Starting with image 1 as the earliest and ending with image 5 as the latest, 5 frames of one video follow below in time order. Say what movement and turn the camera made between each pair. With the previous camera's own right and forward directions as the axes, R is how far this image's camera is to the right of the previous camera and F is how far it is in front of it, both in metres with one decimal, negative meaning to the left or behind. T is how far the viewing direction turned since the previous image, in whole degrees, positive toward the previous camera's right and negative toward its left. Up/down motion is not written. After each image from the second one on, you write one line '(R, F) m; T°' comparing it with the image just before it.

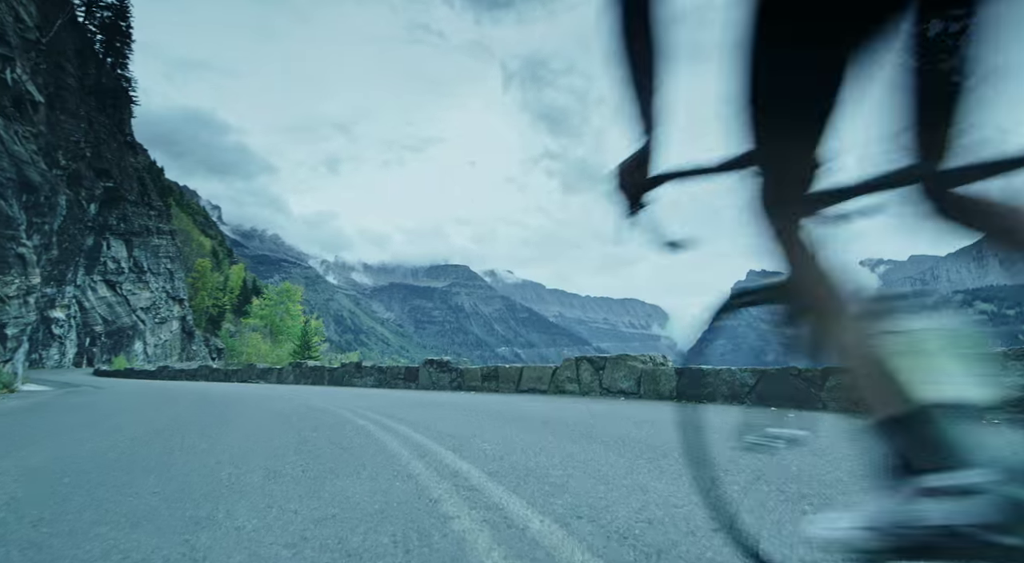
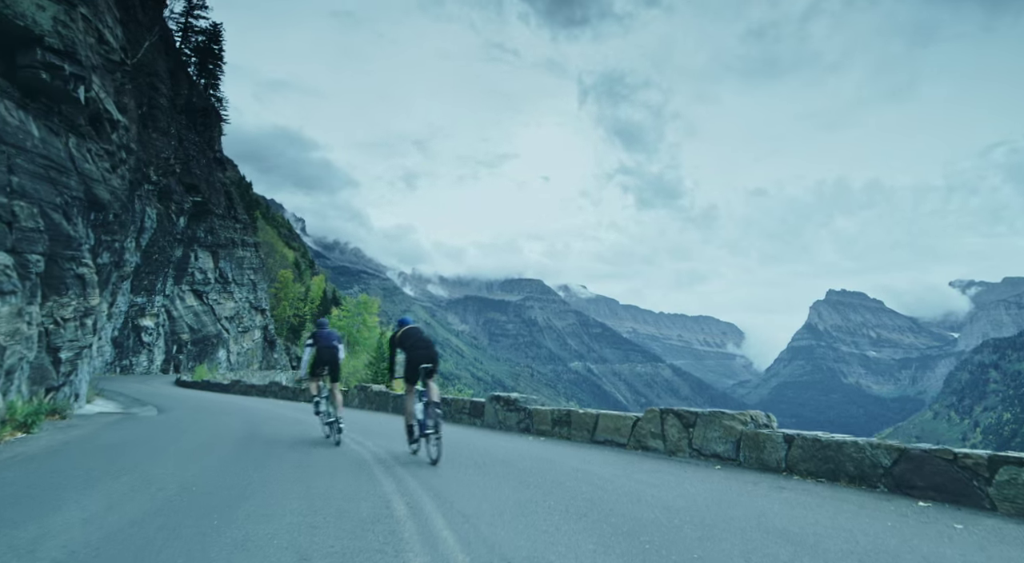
(-0.1, +1.9) m; -7°
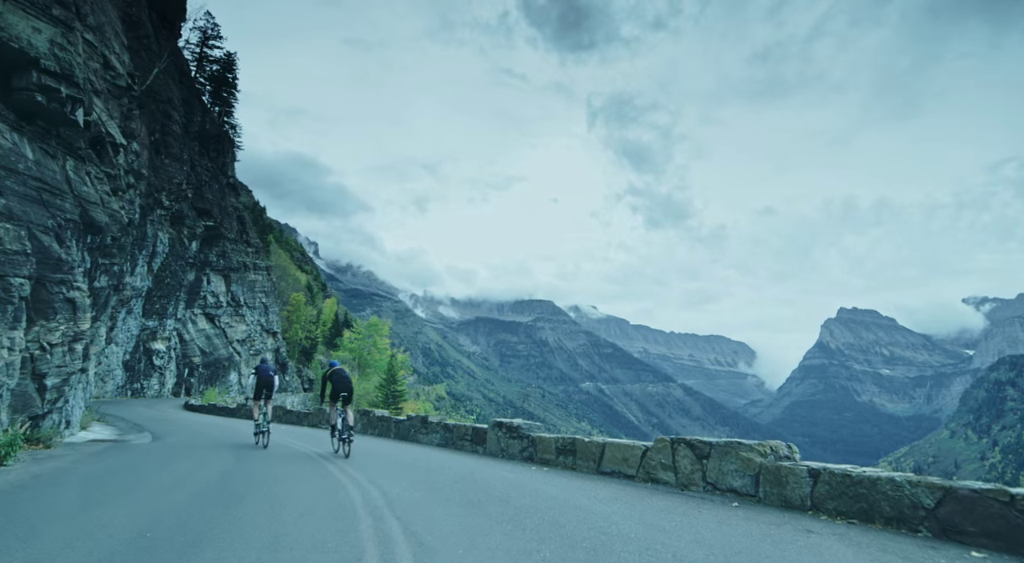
(+0.3, +0.7) m; -1°
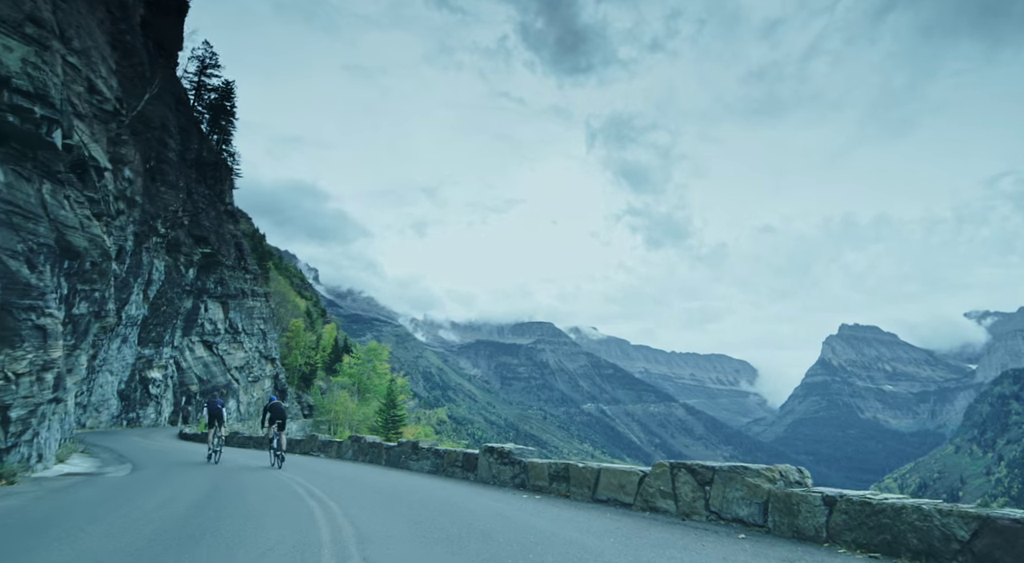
(+0.3, +0.7) m; 0°
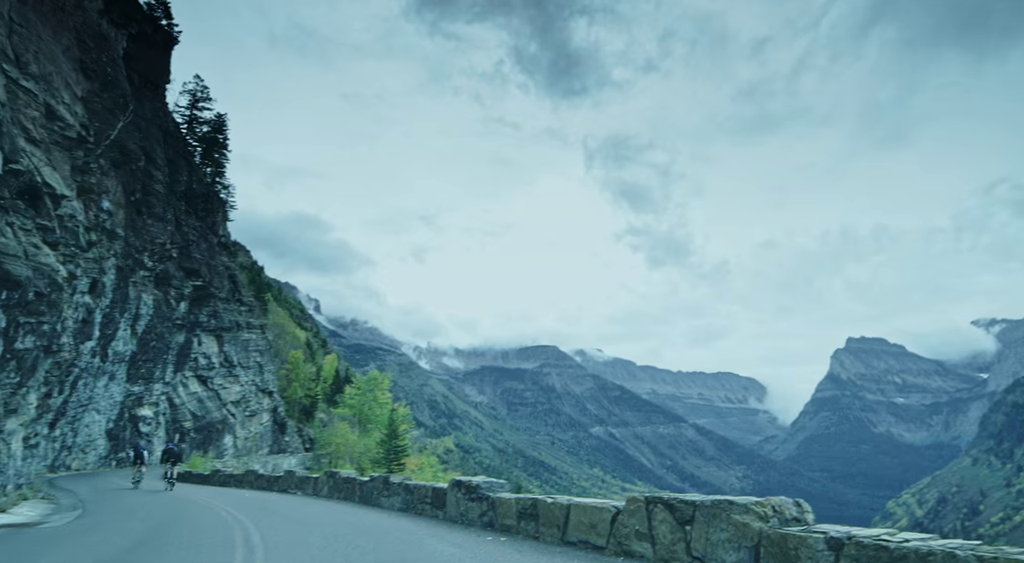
(+1.0, +1.5) m; 0°
